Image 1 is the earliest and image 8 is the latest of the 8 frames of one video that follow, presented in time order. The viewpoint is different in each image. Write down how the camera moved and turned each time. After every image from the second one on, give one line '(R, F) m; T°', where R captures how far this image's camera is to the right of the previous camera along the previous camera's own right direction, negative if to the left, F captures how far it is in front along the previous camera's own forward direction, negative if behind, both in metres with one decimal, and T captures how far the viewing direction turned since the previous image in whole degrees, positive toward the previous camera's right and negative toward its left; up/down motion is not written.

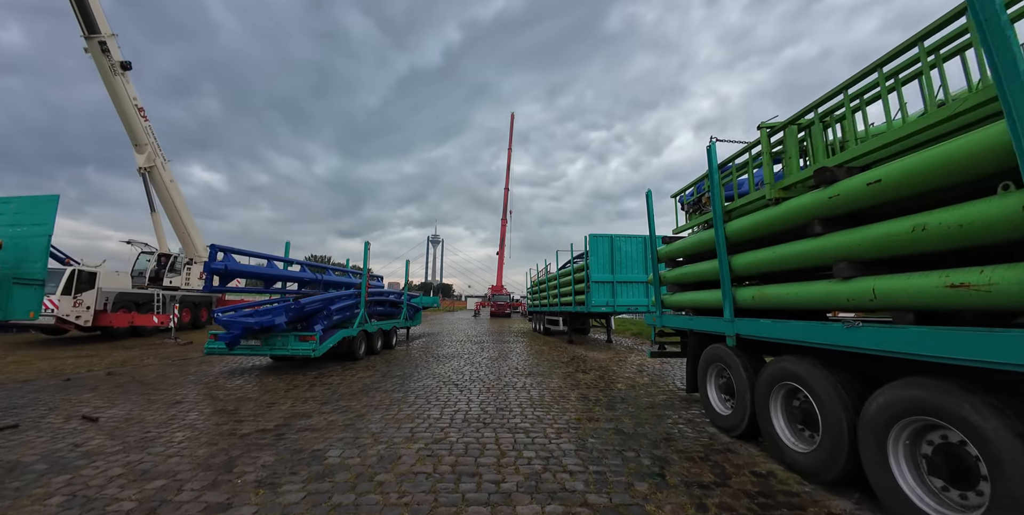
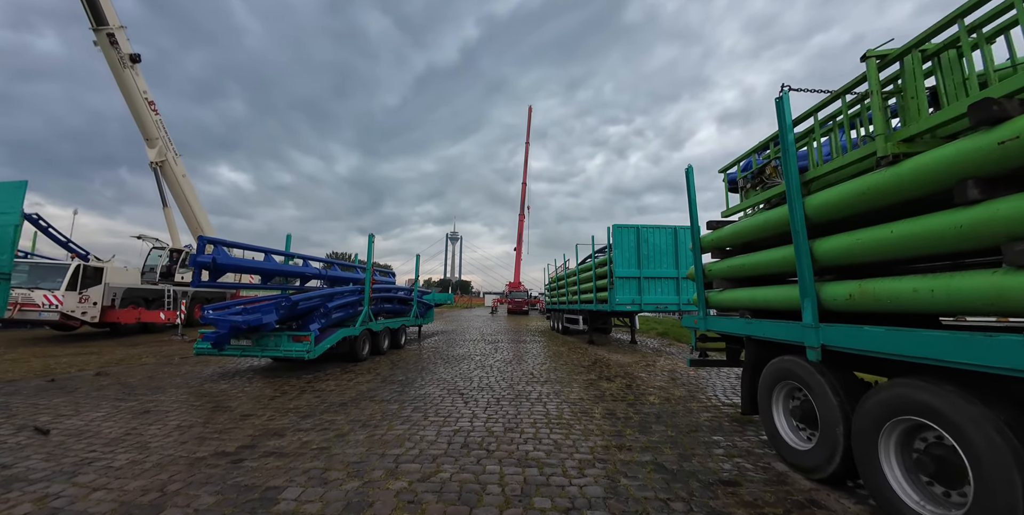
(+0.1, +0.9) m; -3°
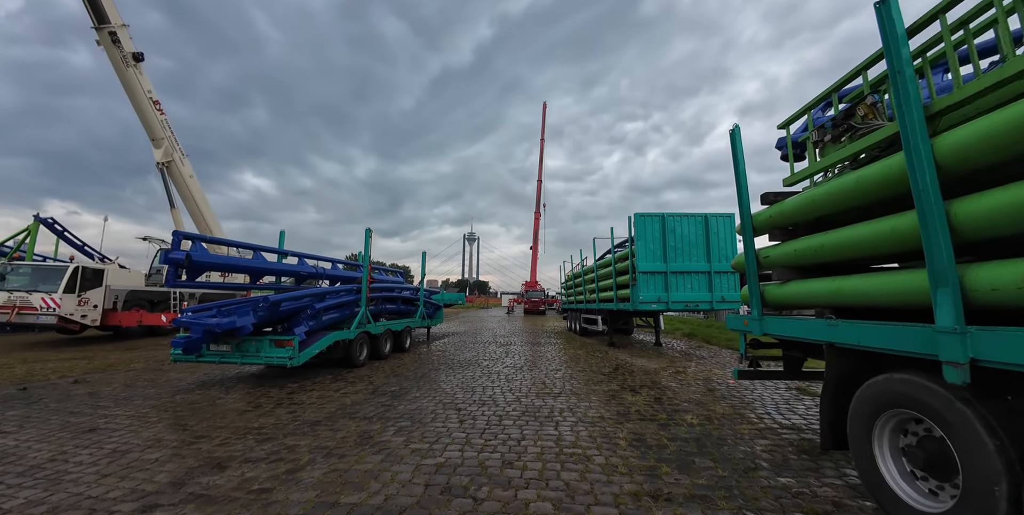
(+0.2, +0.9) m; -3°
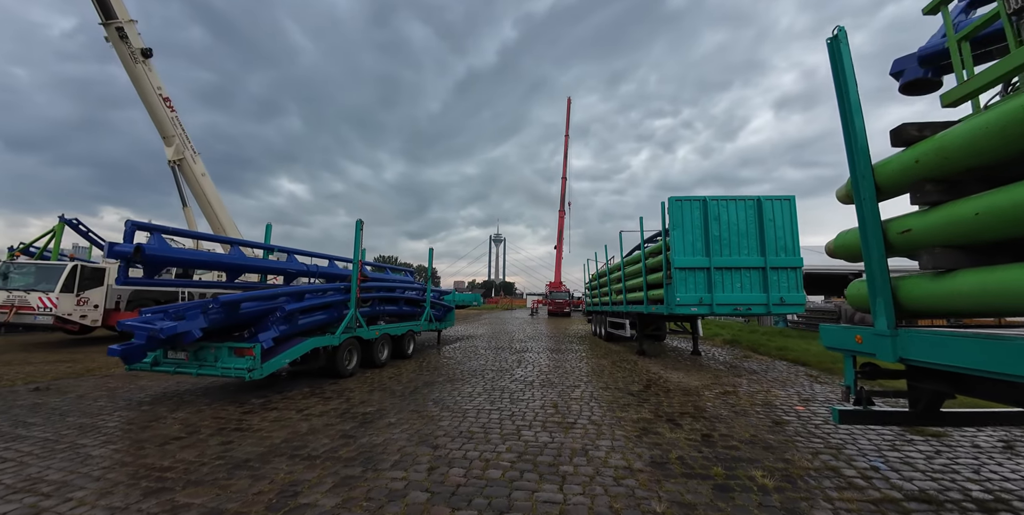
(+0.4, +1.2) m; -4°
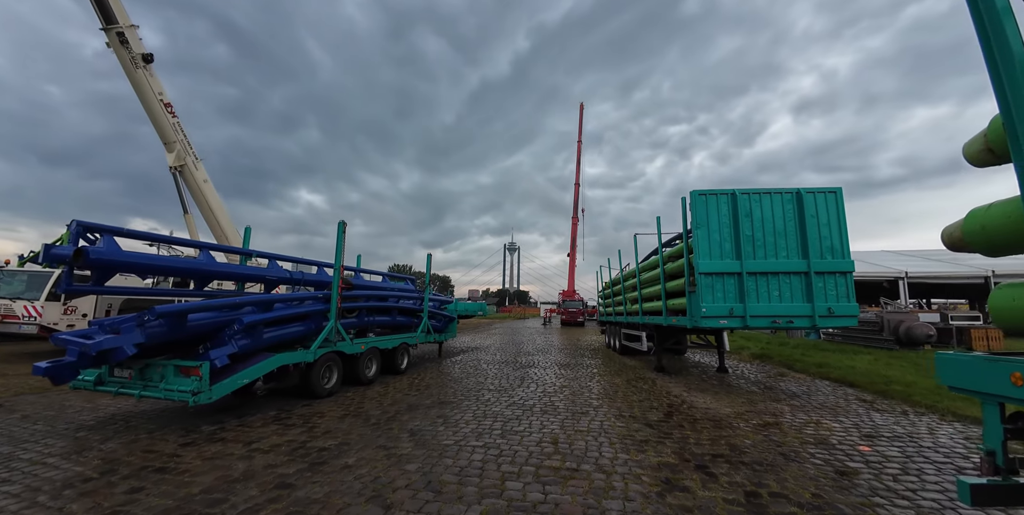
(+0.3, +0.8) m; -2°
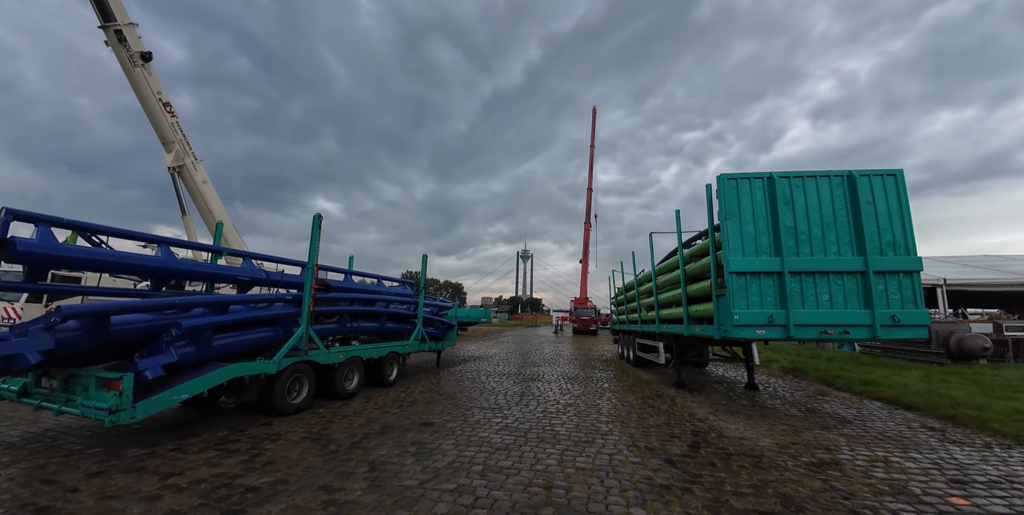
(+0.3, +0.9) m; -2°
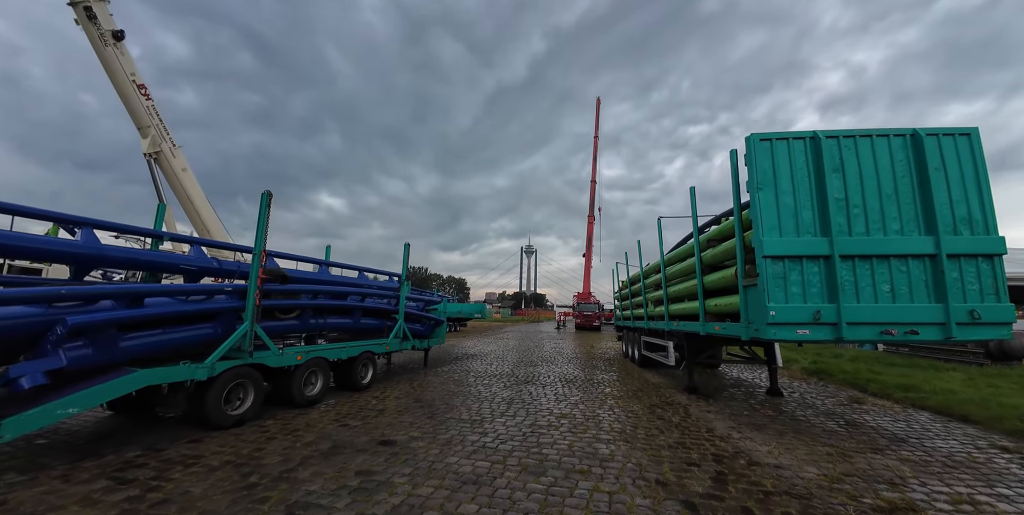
(+0.3, +0.9) m; -1°
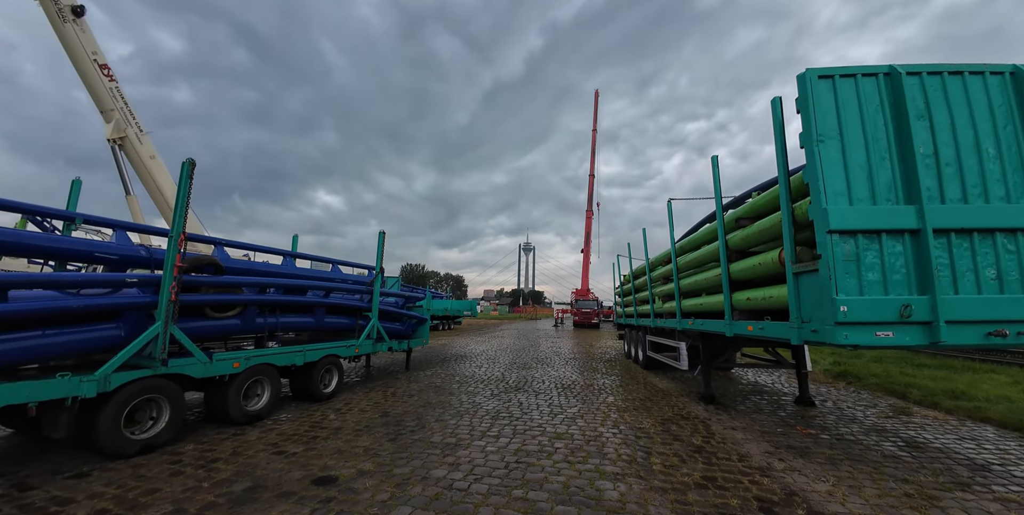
(+0.2, +1.0) m; 0°
